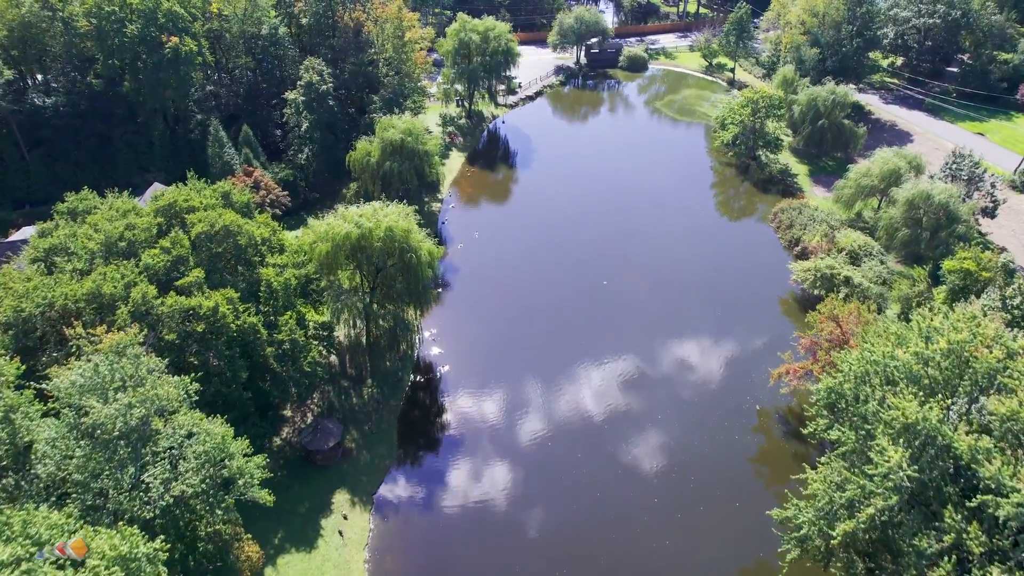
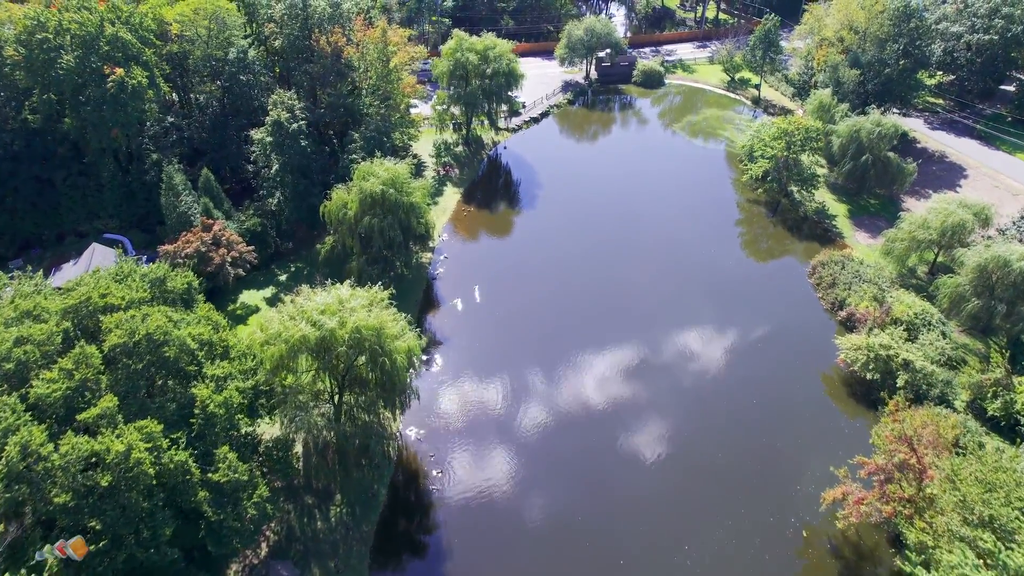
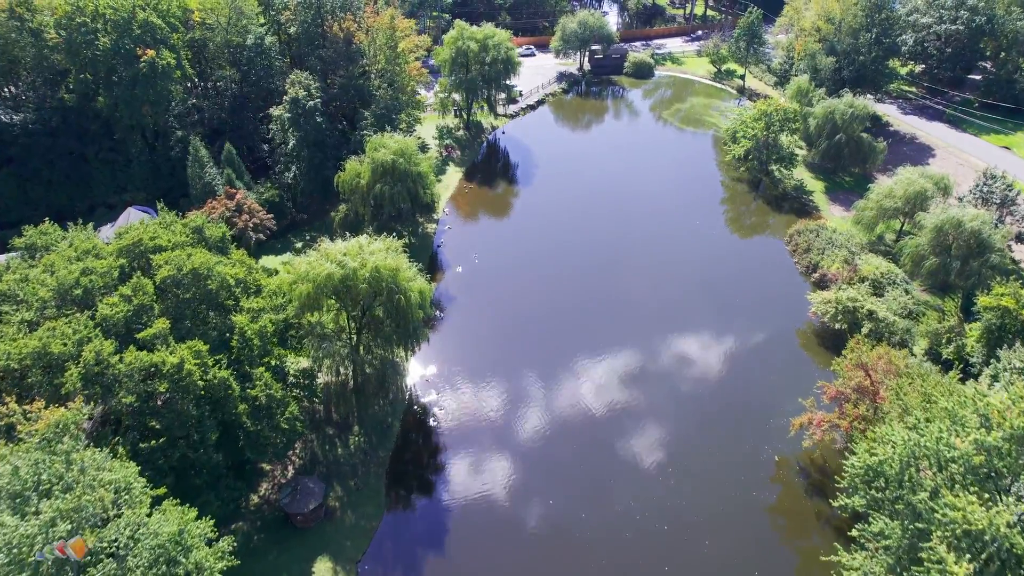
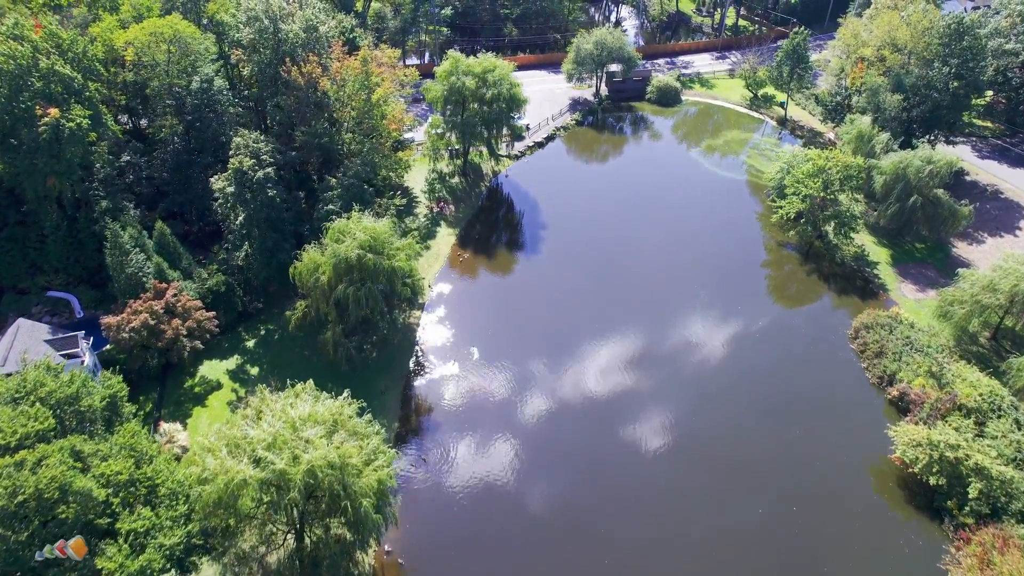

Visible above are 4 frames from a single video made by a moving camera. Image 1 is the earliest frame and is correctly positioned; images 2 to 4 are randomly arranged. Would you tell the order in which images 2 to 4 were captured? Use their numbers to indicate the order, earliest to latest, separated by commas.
3, 2, 4
